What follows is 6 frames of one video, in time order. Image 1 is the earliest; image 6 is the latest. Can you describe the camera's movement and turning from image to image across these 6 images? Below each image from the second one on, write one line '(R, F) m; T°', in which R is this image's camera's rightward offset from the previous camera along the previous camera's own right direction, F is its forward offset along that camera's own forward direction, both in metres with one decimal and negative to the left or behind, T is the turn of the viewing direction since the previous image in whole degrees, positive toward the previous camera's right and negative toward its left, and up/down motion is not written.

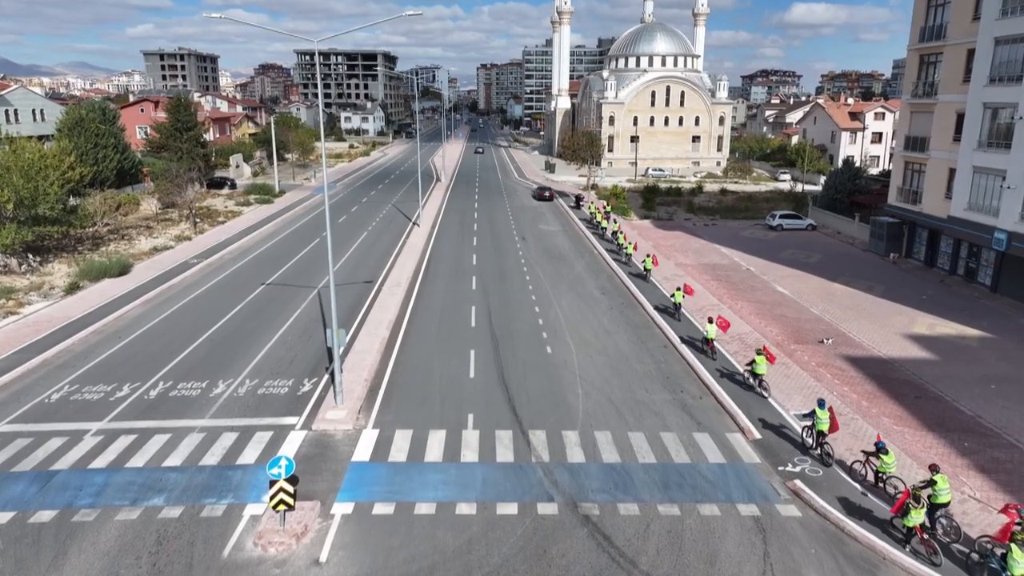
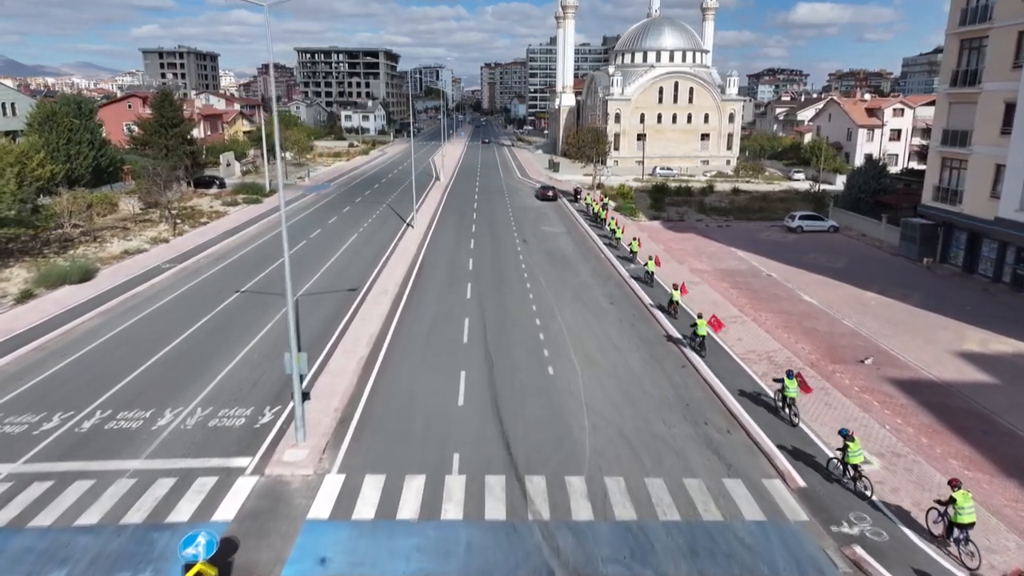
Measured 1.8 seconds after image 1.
(+0.2, +2.8) m; 0°
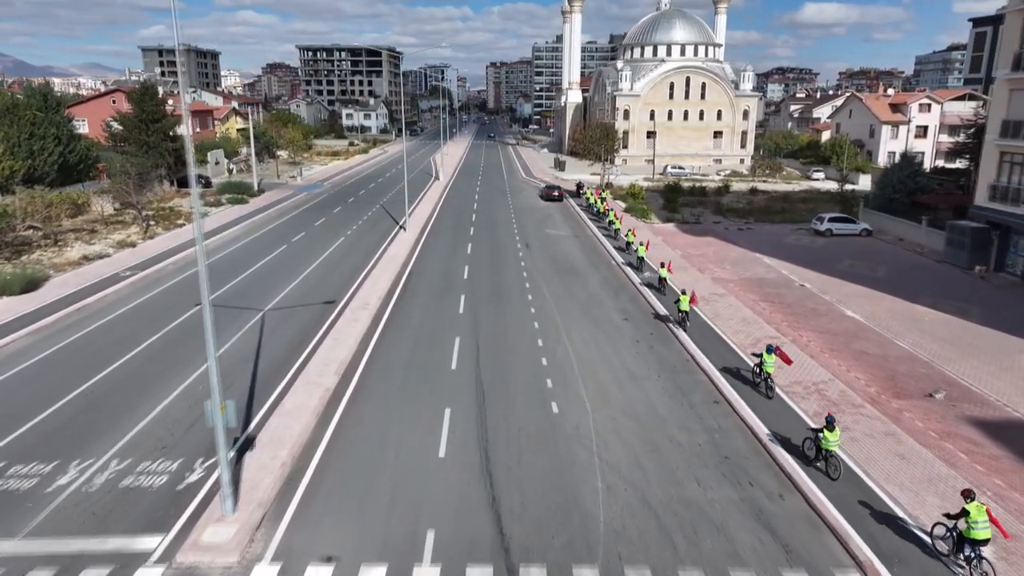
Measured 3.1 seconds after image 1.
(+0.2, +3.5) m; 0°
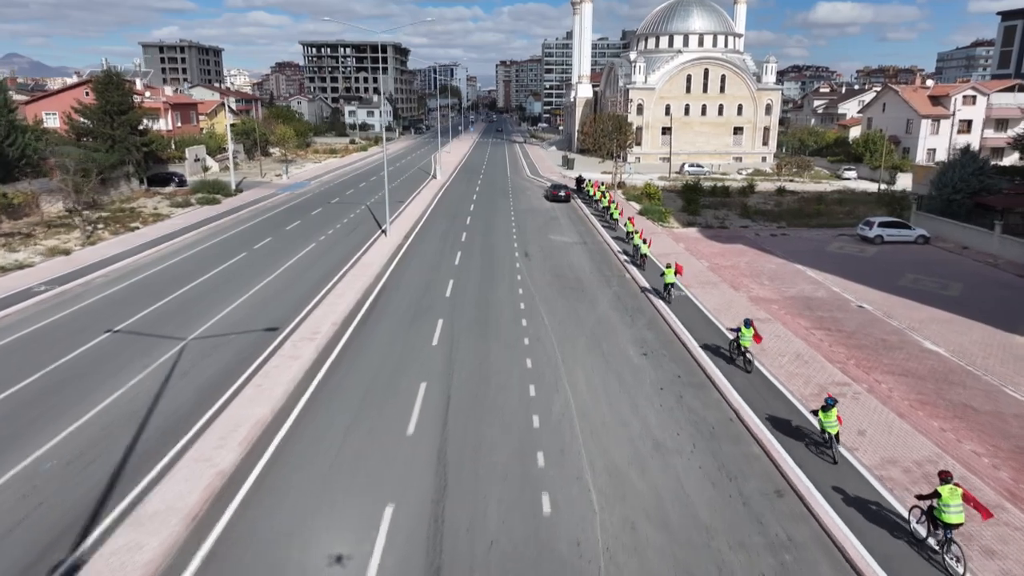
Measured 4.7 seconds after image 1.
(+0.6, +5.1) m; -1°
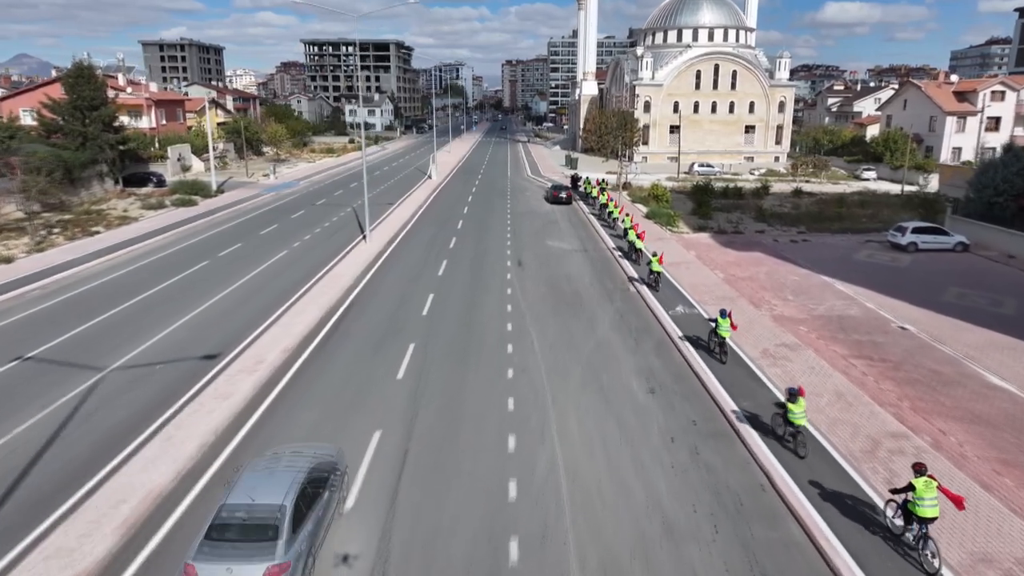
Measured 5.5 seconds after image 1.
(+0.5, +3.1) m; -1°
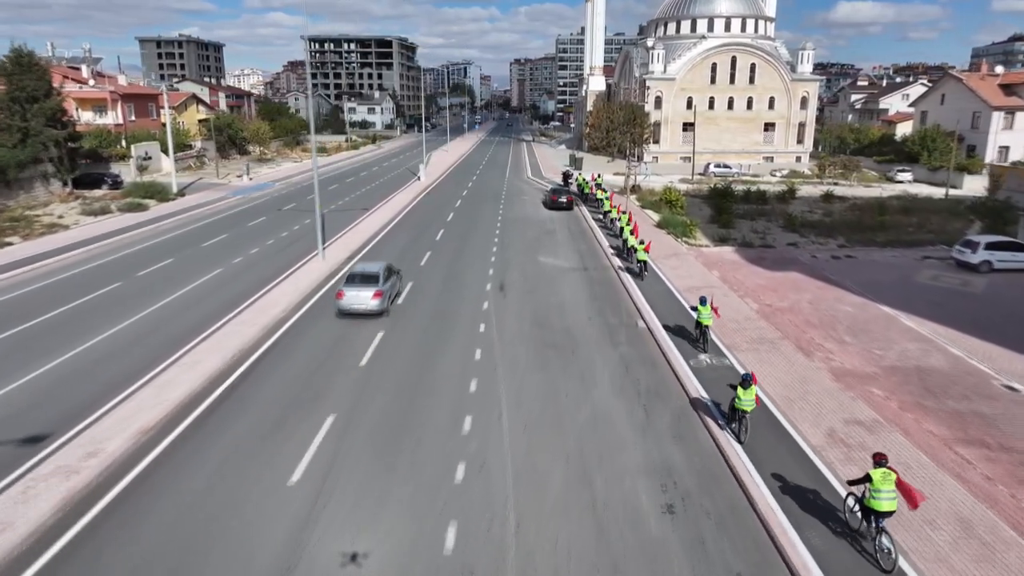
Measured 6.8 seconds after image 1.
(+0.9, +5.2) m; -1°
